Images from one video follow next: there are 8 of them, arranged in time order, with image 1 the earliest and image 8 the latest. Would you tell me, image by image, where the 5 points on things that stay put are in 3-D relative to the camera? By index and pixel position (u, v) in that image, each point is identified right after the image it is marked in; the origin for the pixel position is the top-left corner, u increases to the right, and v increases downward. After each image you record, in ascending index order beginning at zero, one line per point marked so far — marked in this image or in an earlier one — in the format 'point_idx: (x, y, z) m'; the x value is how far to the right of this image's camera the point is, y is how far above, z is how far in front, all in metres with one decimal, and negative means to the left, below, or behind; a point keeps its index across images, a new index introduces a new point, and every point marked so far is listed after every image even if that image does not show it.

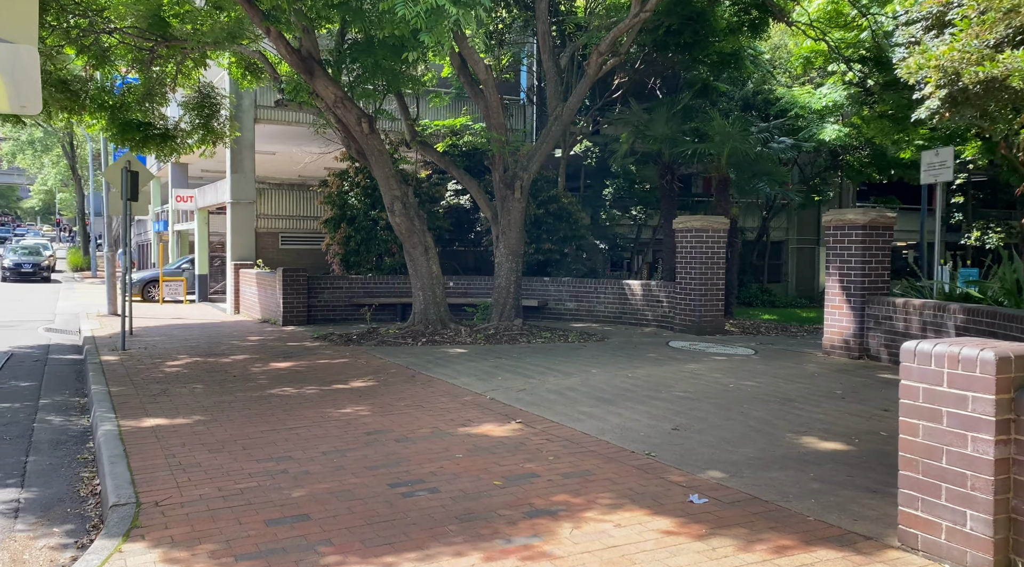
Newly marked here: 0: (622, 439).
0: (+0.8, -1.2, +6.0) m
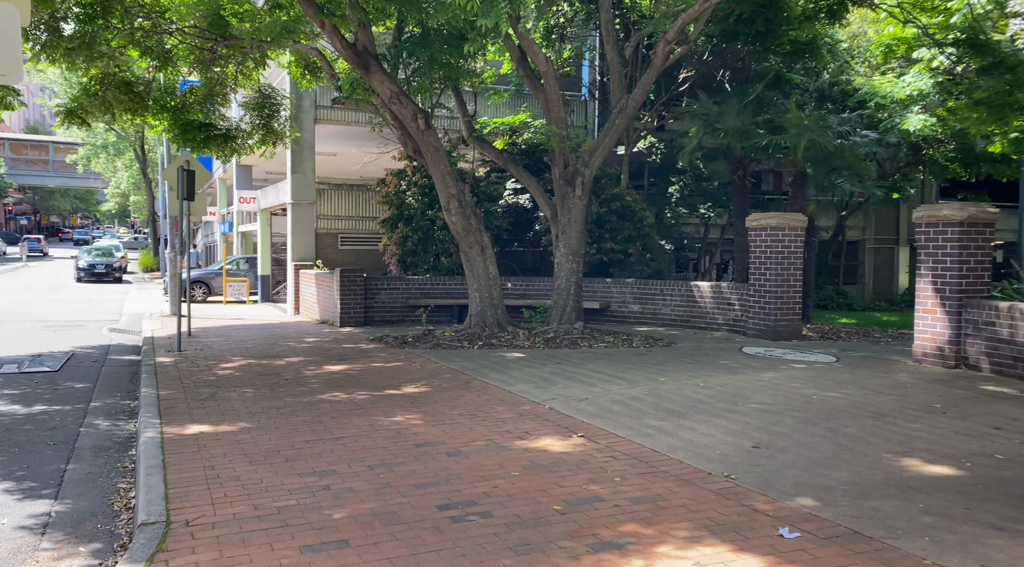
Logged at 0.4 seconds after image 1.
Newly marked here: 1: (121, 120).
0: (+1.3, -1.2, +5.5) m
1: (-8.1, +3.4, +16.4) m
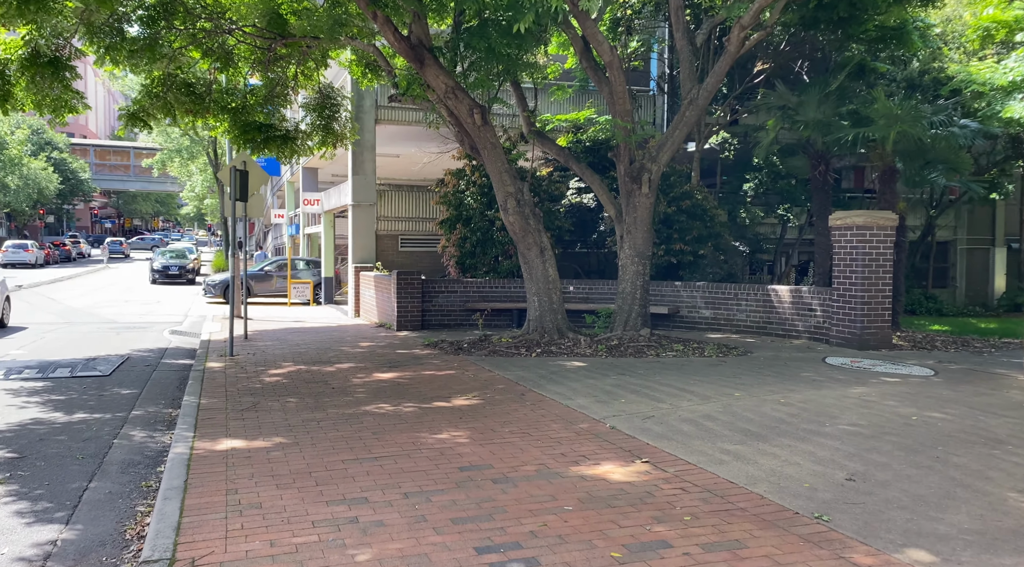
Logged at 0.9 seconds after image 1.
0: (+1.6, -1.2, +4.7) m
1: (-6.8, +3.3, +16.4) m
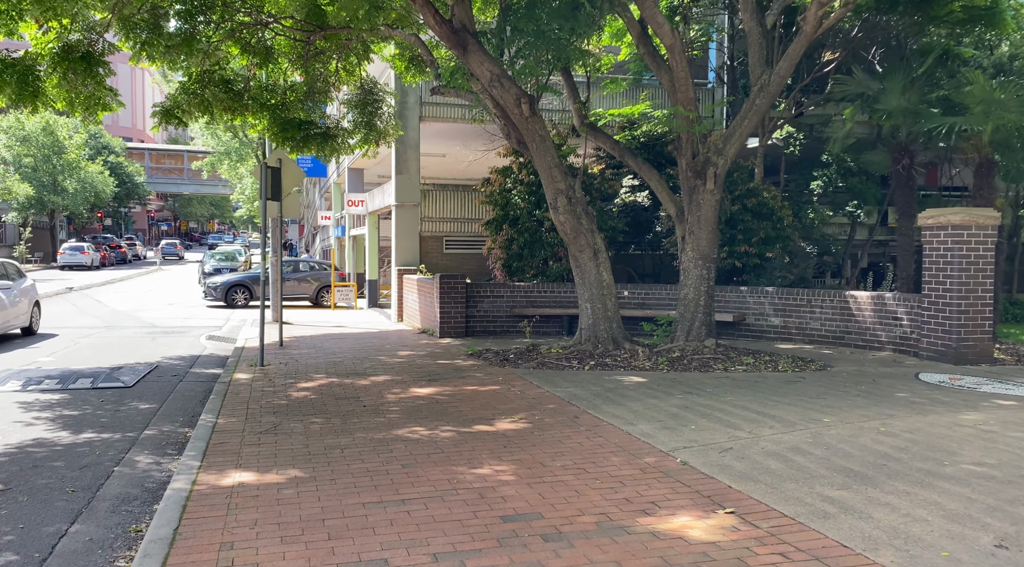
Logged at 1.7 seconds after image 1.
0: (+1.9, -1.3, +3.7) m
1: (-5.8, +3.3, +15.8) m
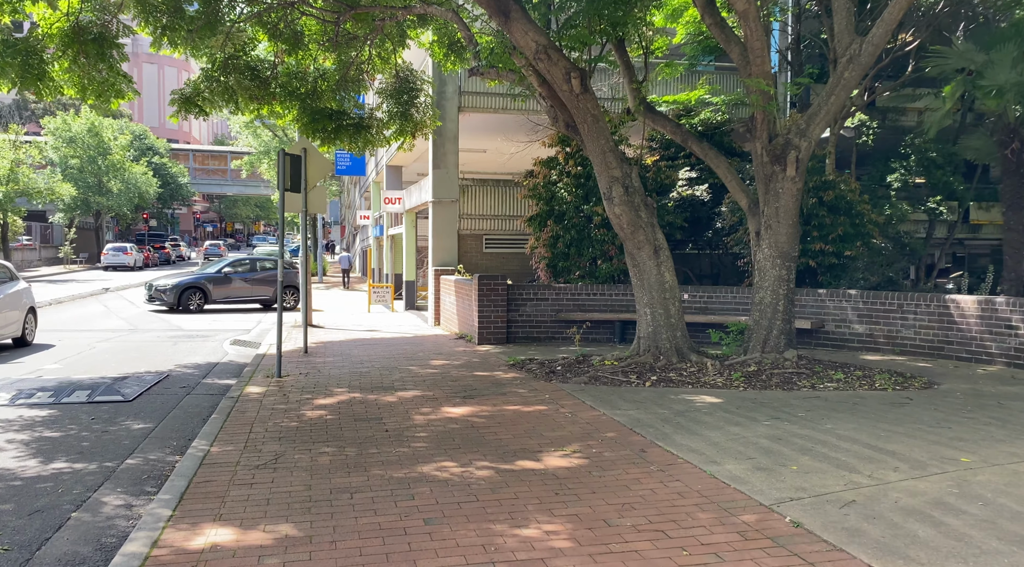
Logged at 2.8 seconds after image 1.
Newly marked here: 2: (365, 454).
0: (+2.0, -1.3, +2.3) m
1: (-5.0, +3.3, +14.9) m
2: (-1.0, -1.2, +5.6) m
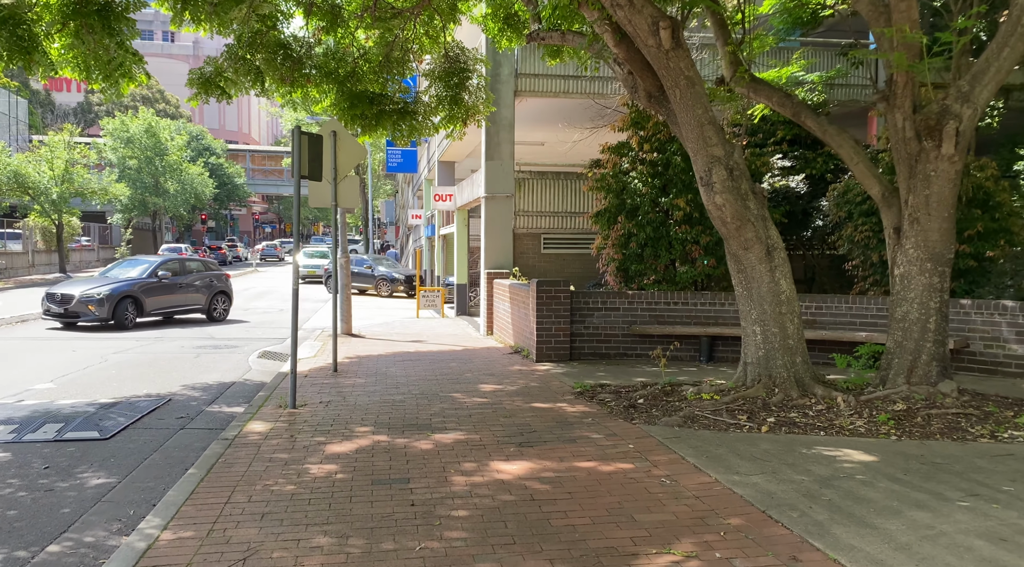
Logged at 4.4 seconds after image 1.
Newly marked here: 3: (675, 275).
0: (+2.2, -1.4, +0.3) m
1: (-3.9, +3.2, +13.3) m
2: (-0.7, -1.3, +3.8) m
3: (+2.4, +0.1, +11.5) m
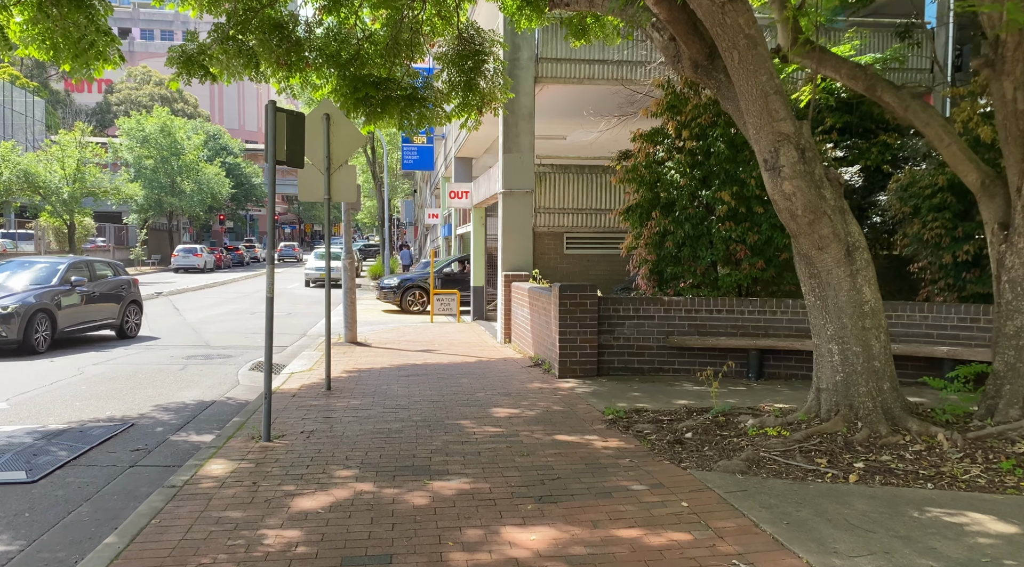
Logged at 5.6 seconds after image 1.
0: (+2.1, -1.5, -1.1) m
1: (-3.6, +3.1, +12.1) m
2: (-0.6, -1.4, +2.5) m
3: (+2.6, +0.1, +10.1) m
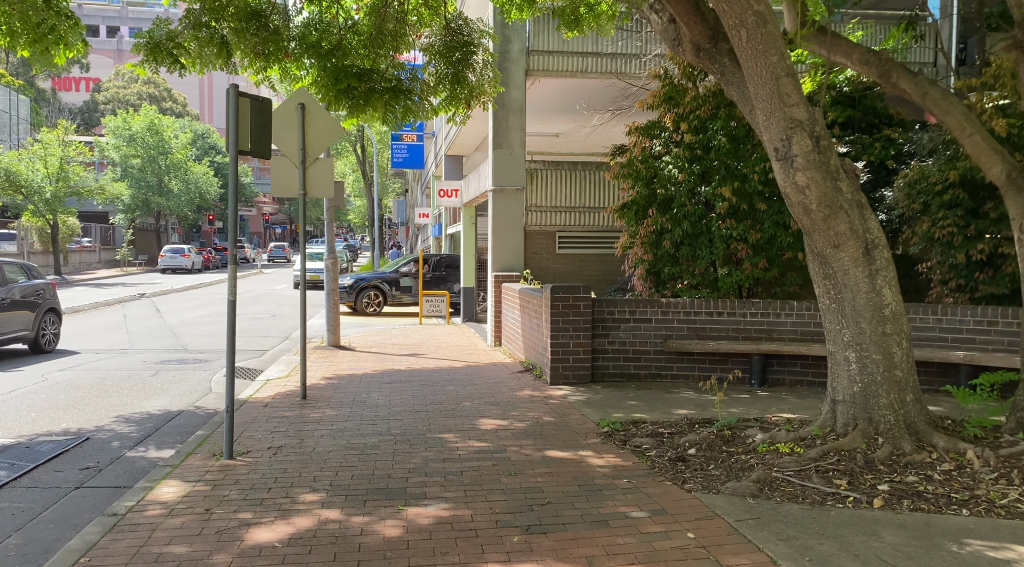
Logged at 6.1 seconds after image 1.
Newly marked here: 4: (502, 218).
0: (+2.1, -1.5, -1.6) m
1: (-3.8, +3.1, +11.6) m
2: (-0.7, -1.4, +2.0) m
3: (+2.5, +0.1, +9.6) m
4: (-0.2, +1.1, +13.4) m
